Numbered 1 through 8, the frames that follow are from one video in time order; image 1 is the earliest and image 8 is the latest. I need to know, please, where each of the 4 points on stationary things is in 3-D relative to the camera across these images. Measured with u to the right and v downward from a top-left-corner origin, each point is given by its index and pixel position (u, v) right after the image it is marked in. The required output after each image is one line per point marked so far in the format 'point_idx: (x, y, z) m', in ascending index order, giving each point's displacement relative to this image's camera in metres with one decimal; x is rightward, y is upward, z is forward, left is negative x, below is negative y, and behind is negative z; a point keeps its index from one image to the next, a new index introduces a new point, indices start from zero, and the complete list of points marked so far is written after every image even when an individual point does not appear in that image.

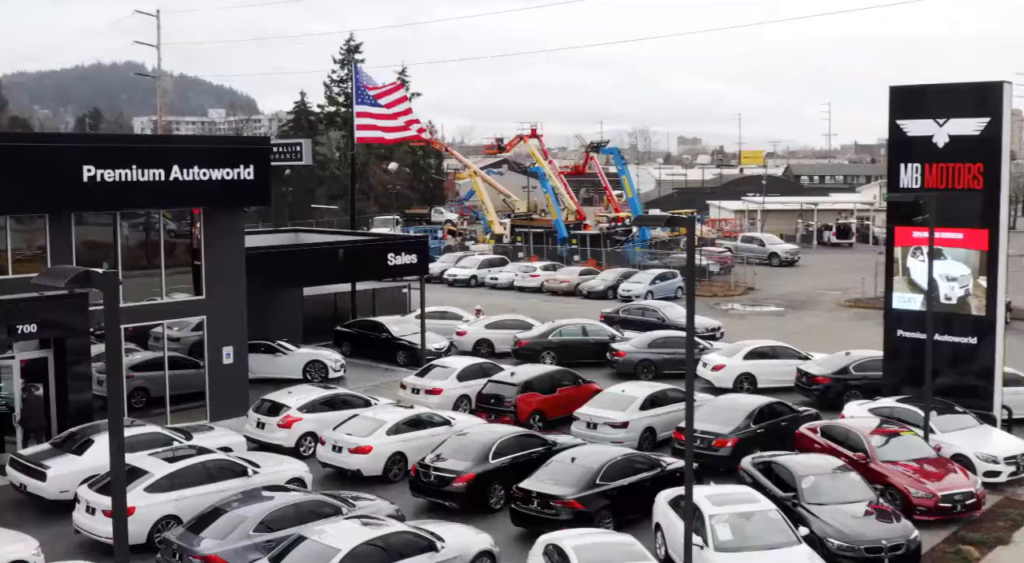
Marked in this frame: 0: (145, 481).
0: (-5.6, -3.0, +17.1) m
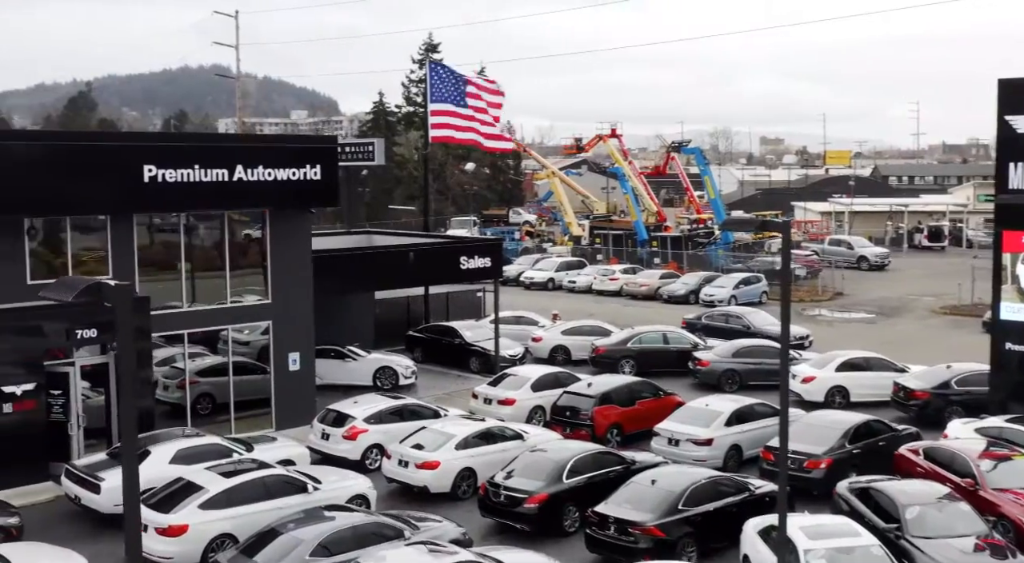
0: (-4.5, -3.1, +16.2) m
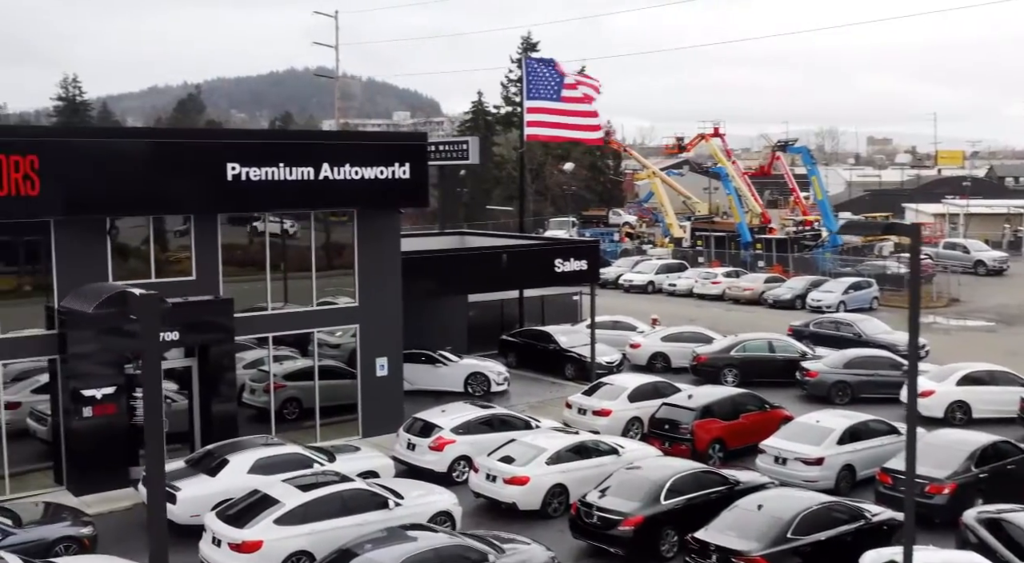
0: (-3.2, -3.2, +15.4) m
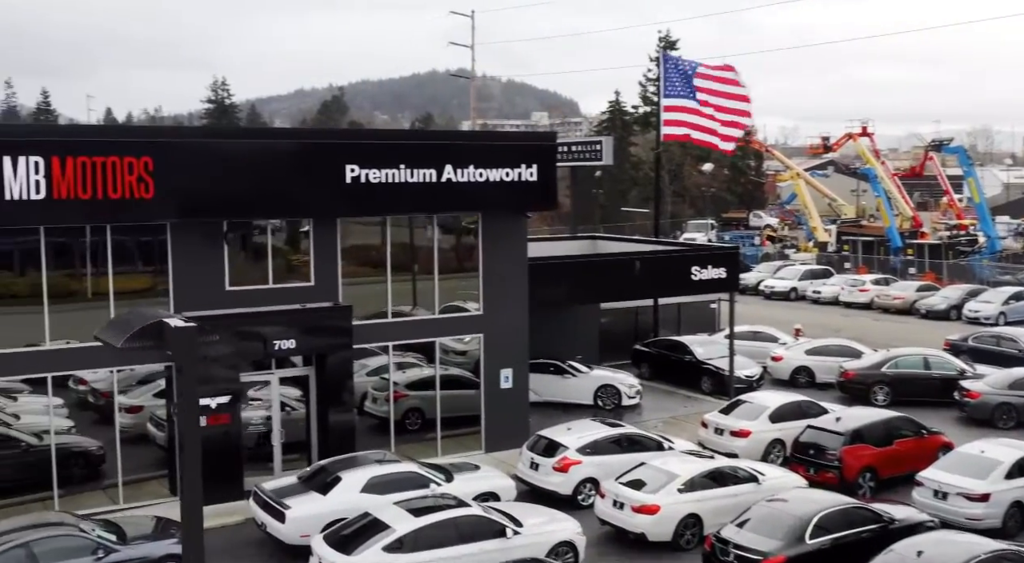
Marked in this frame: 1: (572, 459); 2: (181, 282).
0: (-1.6, -3.3, +14.5) m
1: (+1.0, -3.0, +18.9) m
2: (-5.6, 0.0, +18.9) m
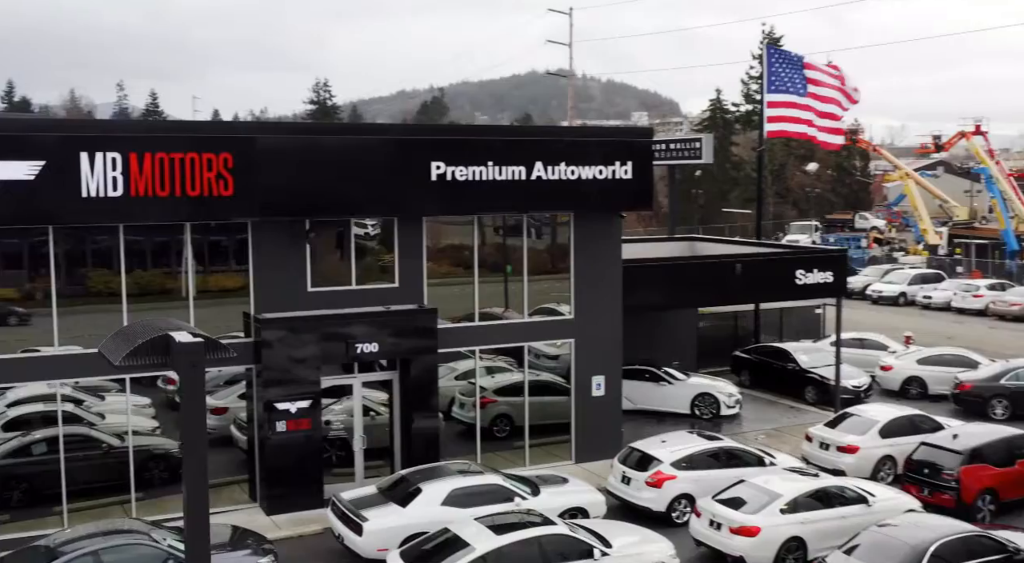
0: (-0.6, -3.3, +13.6) m
1: (+2.4, -3.1, +17.8) m
2: (-4.1, 0.0, +18.4) m
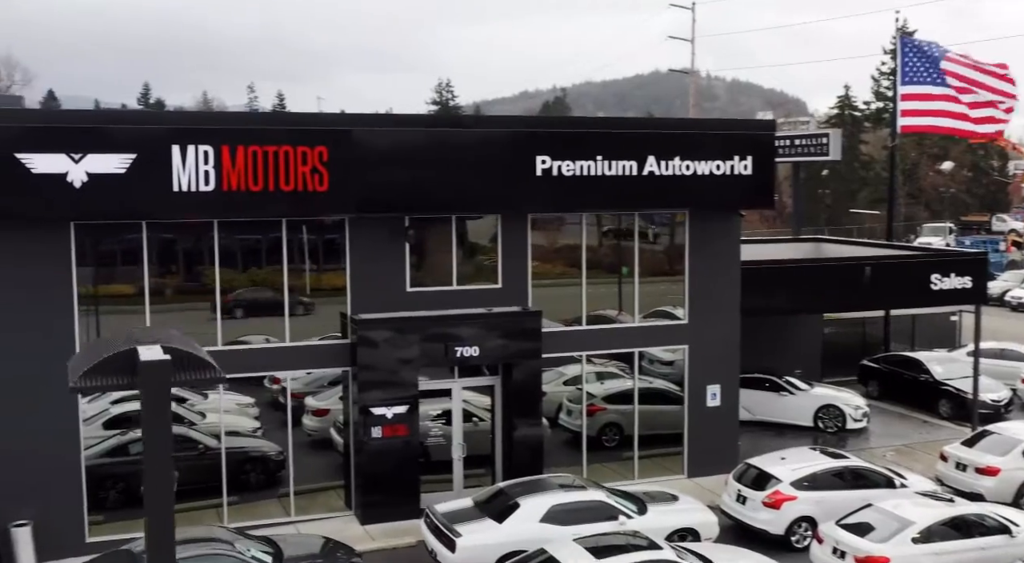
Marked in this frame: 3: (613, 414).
0: (+0.6, -3.4, +12.7) m
1: (+4.0, -3.1, +16.5) m
2: (-2.4, 0.0, +17.8) m
3: (+1.8, -2.4, +19.7) m
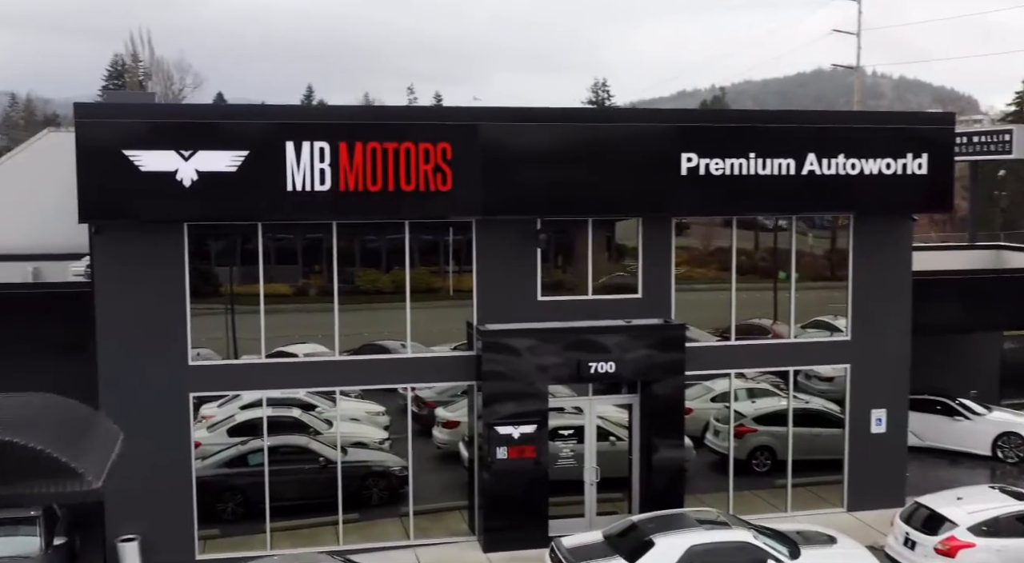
0: (+1.9, -3.5, +11.1) m
1: (+5.8, -3.3, +14.4) m
2: (-0.3, -0.1, +16.6) m
3: (+4.0, -2.5, +18.0) m
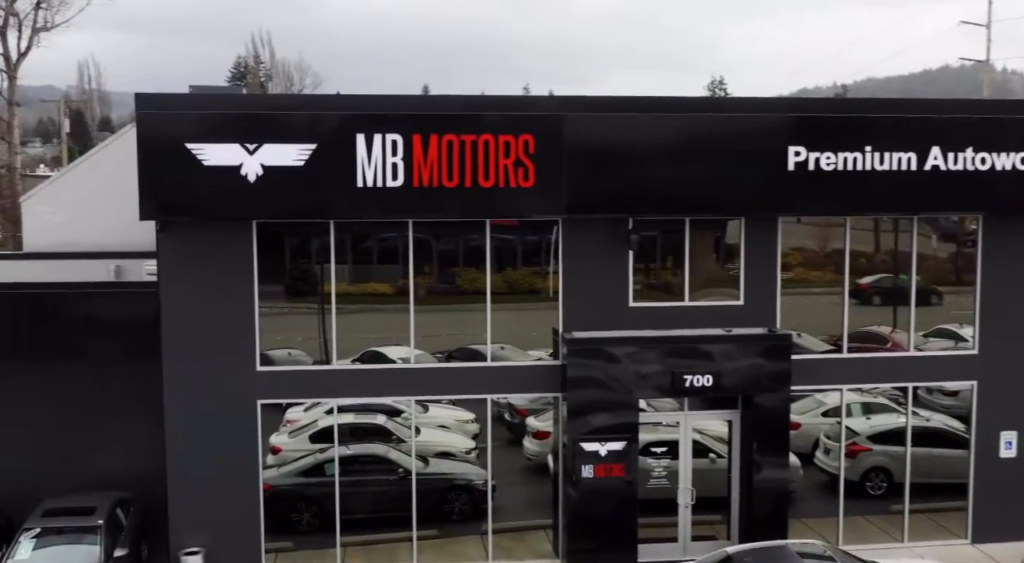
0: (+2.5, -3.6, +9.8) m
1: (+6.8, -3.4, +12.7) m
2: (+0.9, -0.1, +15.5) m
3: (+5.4, -2.6, +16.4) m
